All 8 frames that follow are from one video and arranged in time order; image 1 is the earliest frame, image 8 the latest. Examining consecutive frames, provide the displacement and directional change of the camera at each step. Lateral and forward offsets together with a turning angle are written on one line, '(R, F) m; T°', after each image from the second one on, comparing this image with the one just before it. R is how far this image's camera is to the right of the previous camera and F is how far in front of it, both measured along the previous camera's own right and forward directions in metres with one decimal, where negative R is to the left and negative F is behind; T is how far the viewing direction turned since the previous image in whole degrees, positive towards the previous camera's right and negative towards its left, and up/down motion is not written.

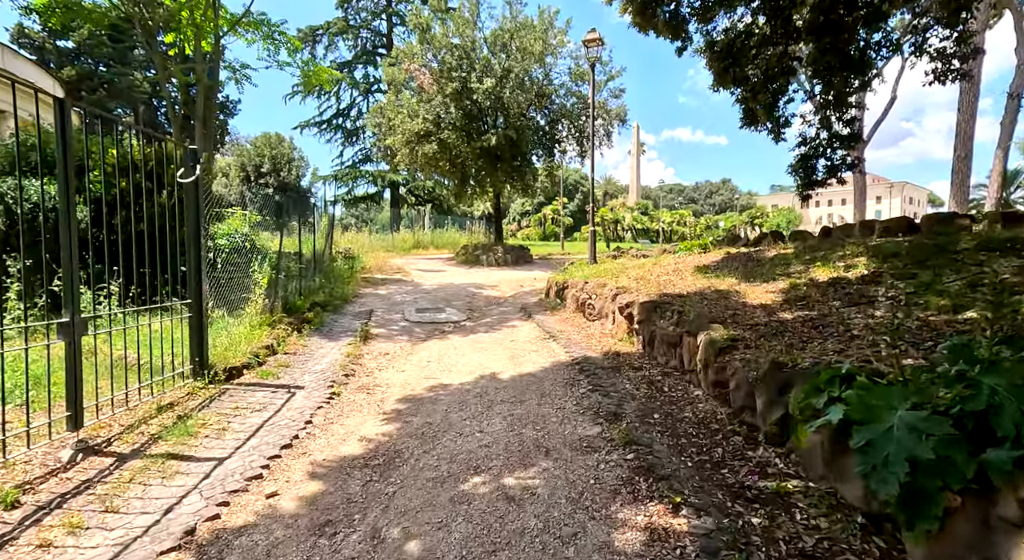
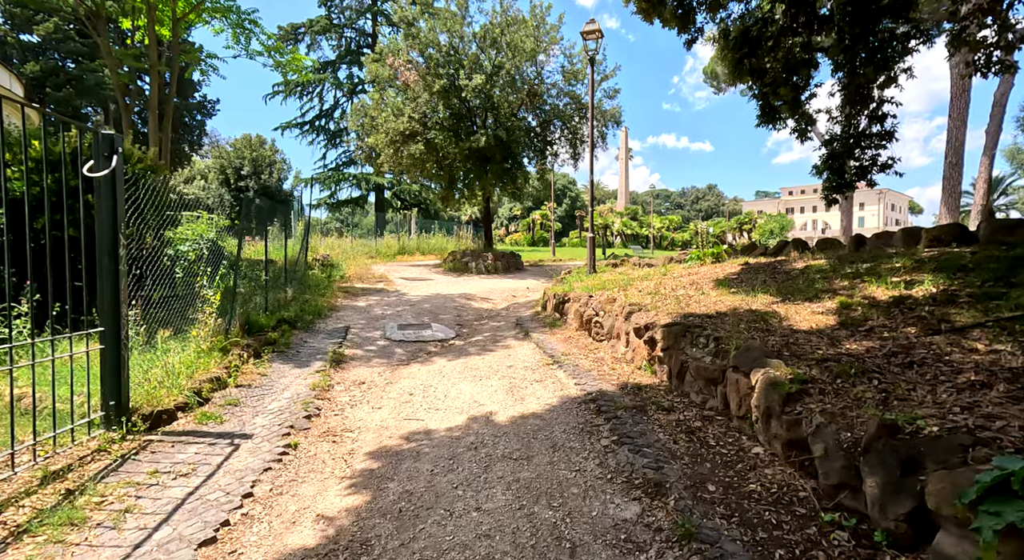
(-0.1, +0.9) m; +1°
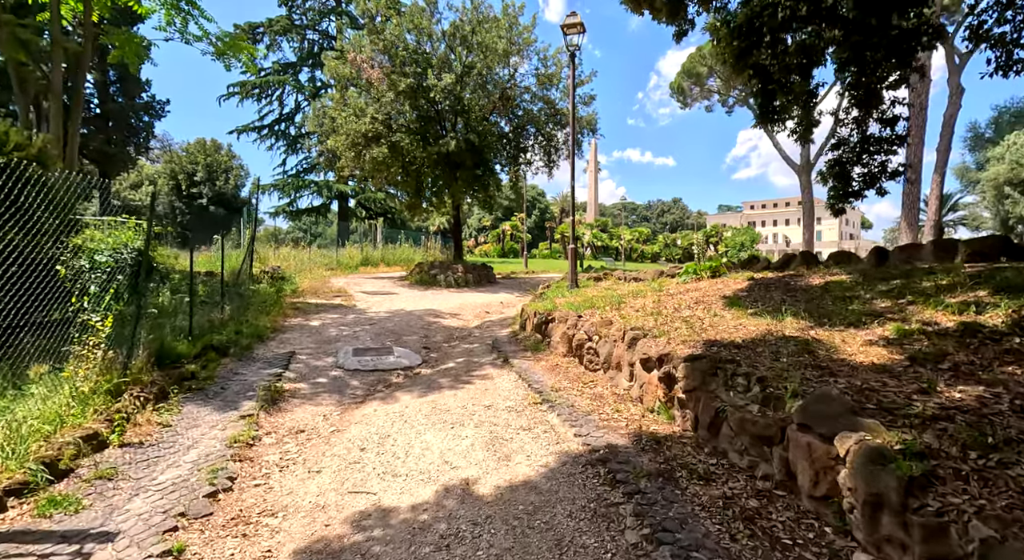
(-0.1, +1.0) m; +3°
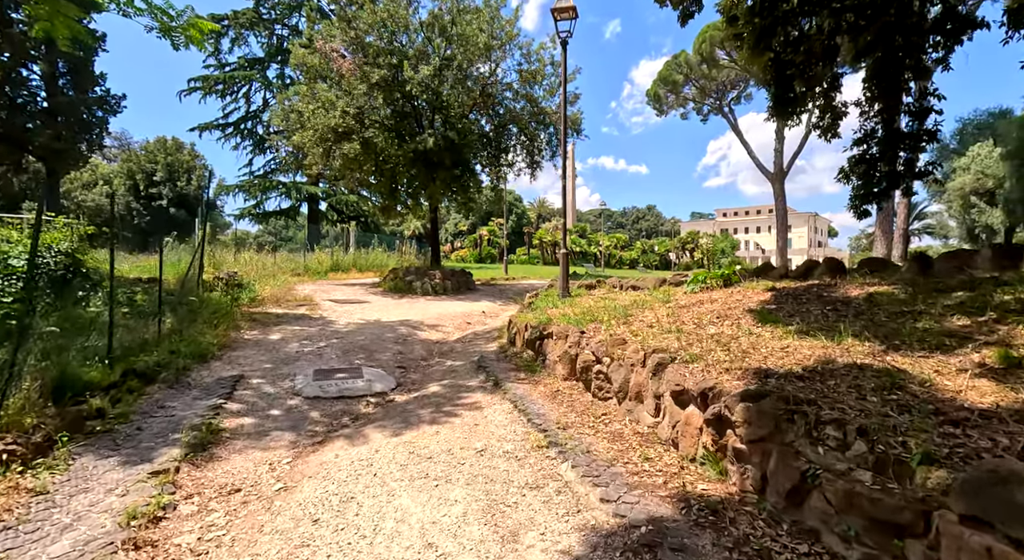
(-0.2, +0.9) m; +3°
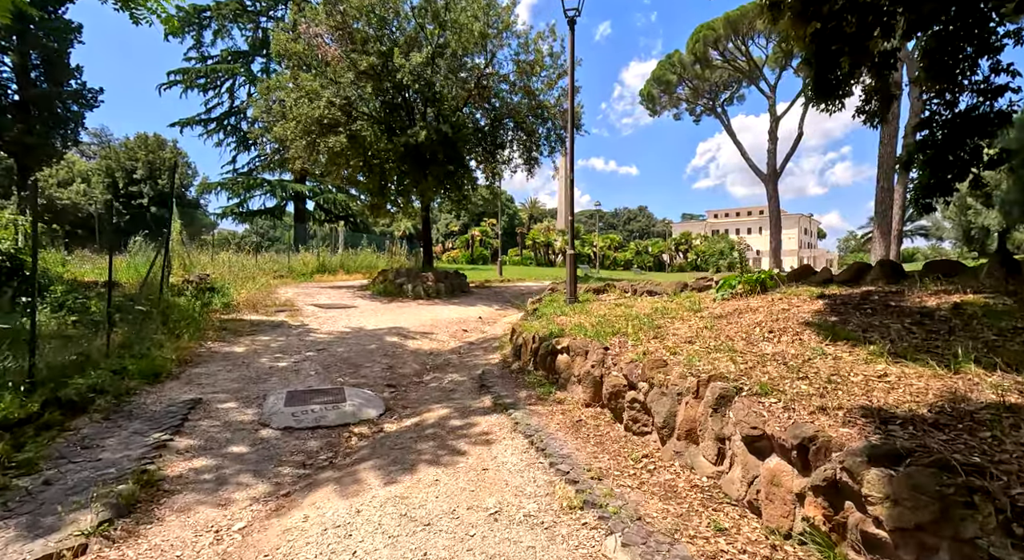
(-0.2, +0.8) m; +1°
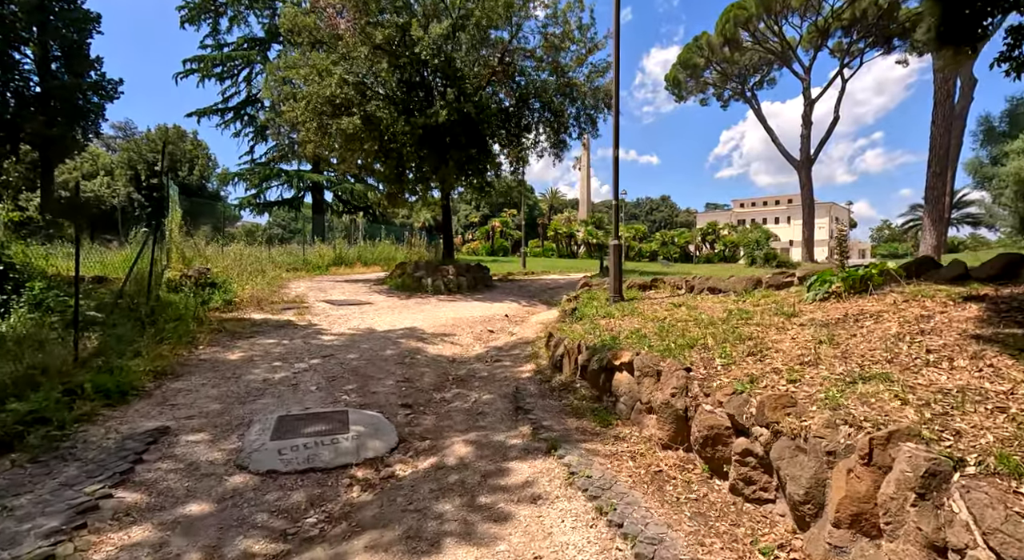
(-0.2, +1.1) m; -2°
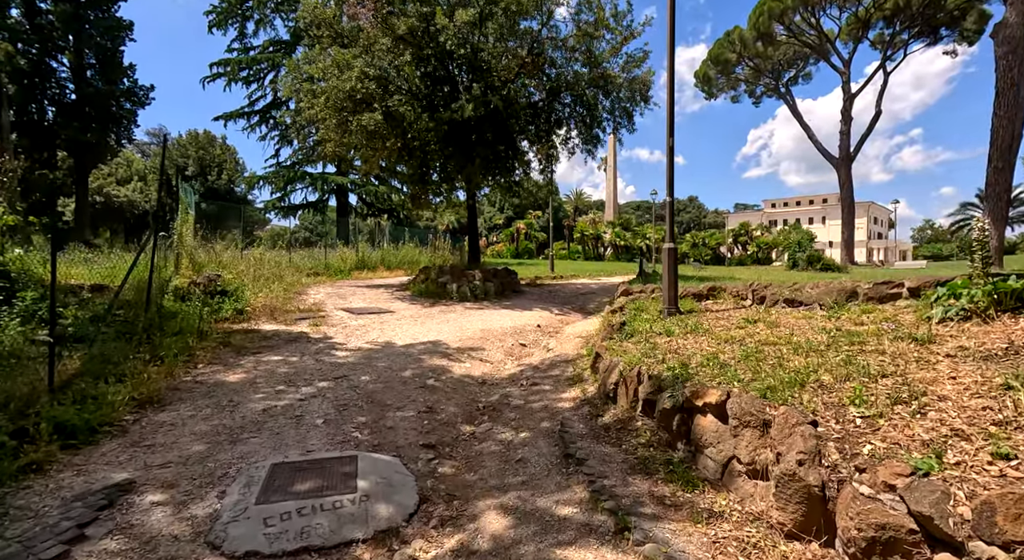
(-0.2, +0.9) m; -3°
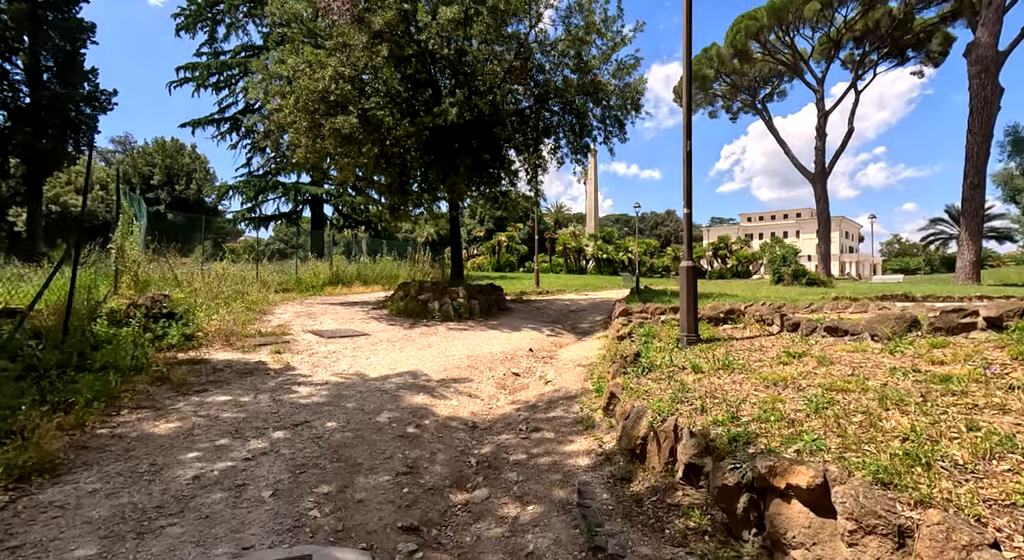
(-0.2, +0.9) m; +2°
